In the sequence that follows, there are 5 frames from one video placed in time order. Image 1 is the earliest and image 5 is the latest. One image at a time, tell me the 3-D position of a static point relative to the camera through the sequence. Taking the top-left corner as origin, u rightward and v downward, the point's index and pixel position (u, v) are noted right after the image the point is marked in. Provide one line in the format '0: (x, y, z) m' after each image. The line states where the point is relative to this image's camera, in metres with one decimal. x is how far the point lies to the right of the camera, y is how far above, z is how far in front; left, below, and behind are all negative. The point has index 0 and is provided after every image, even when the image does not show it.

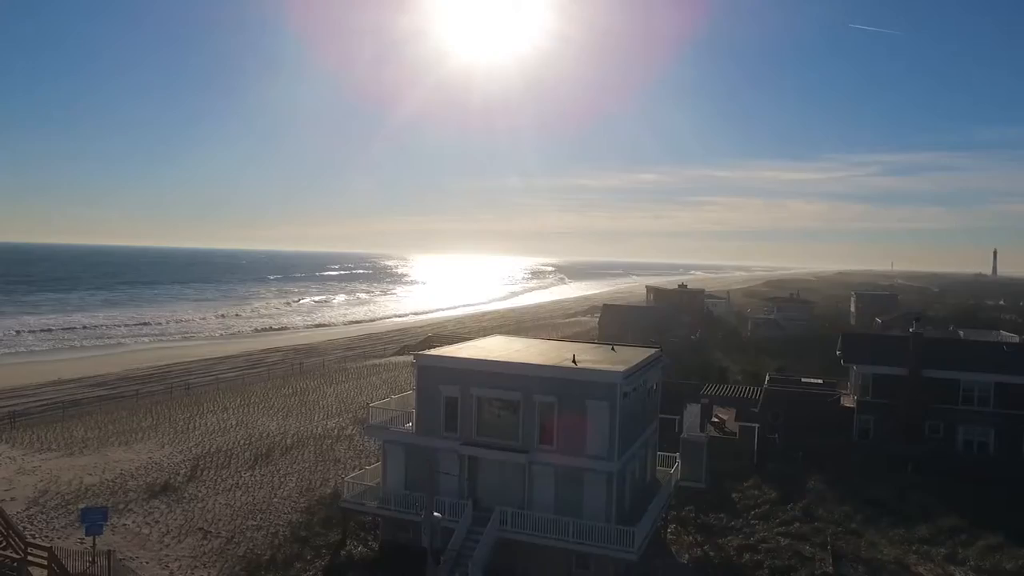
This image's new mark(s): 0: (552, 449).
0: (+1.1, -4.2, +19.1) m
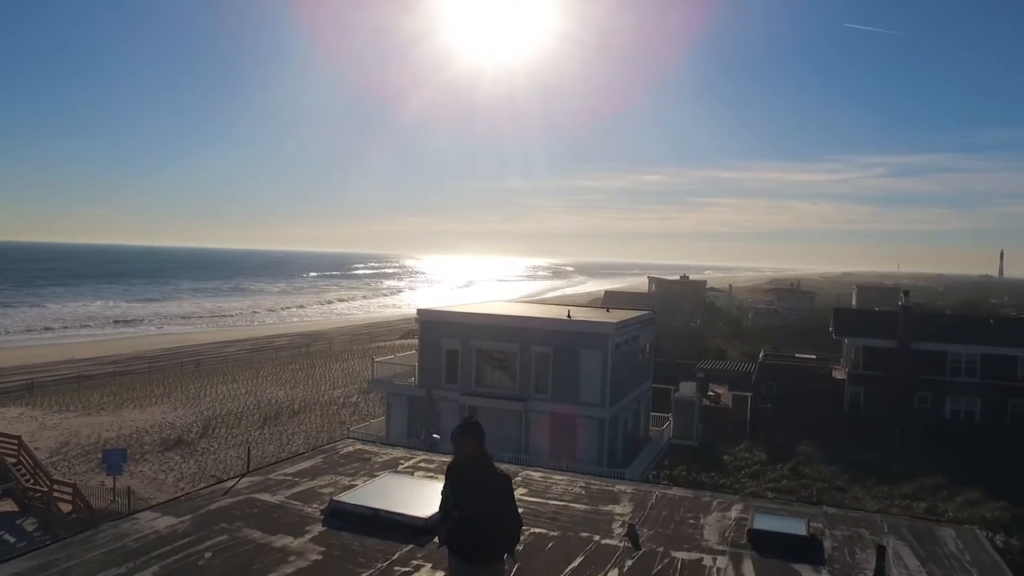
0: (+1.0, -3.0, +20.1) m
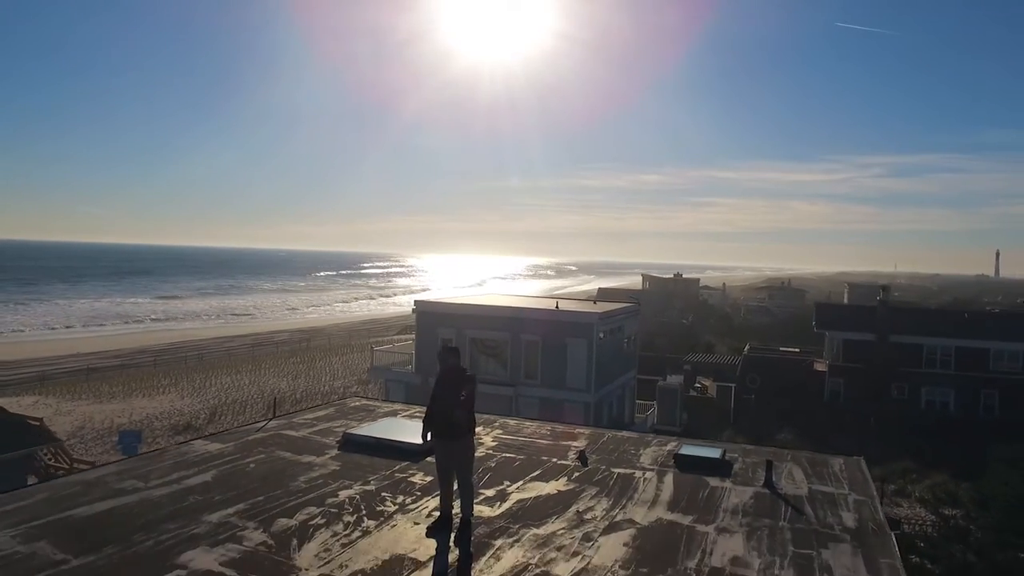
0: (+0.7, -2.8, +21.4) m
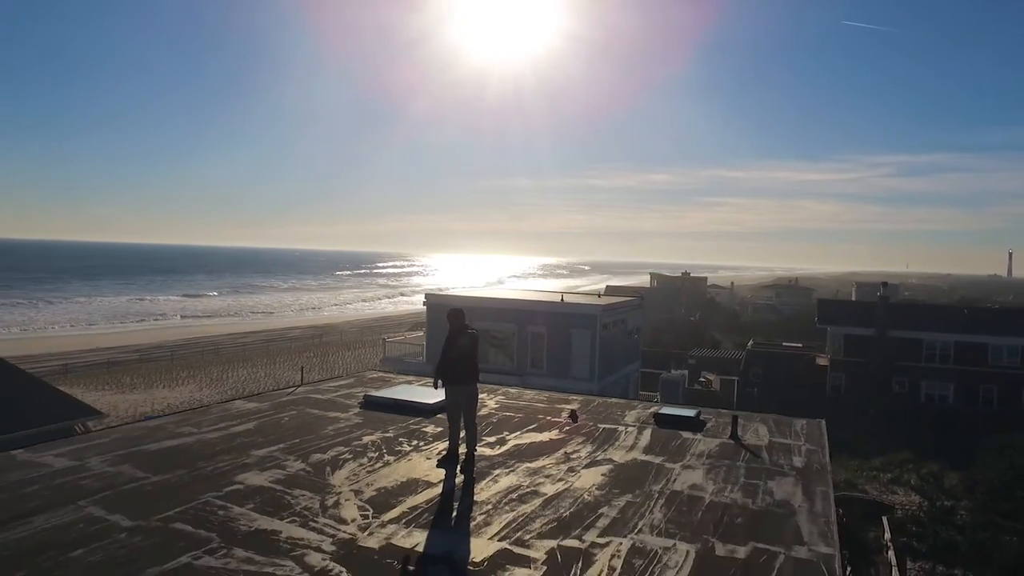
0: (+0.9, -2.6, +22.3) m
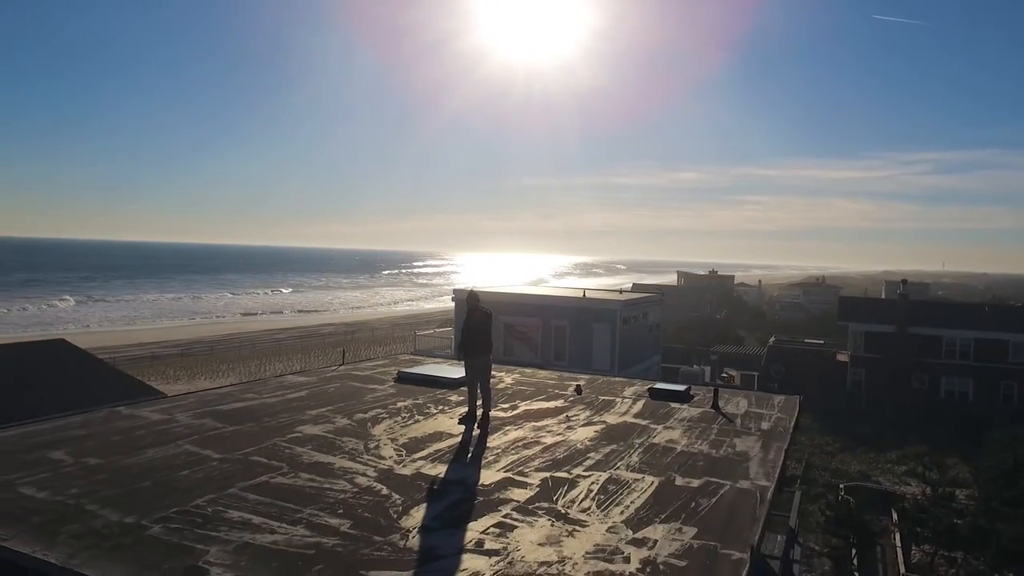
0: (+1.7, -2.5, +23.3) m
